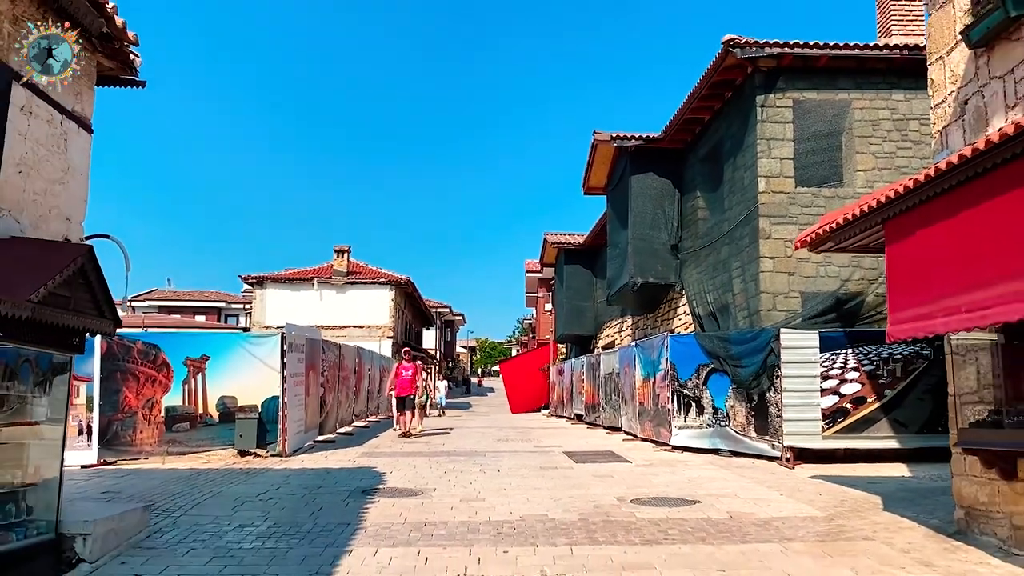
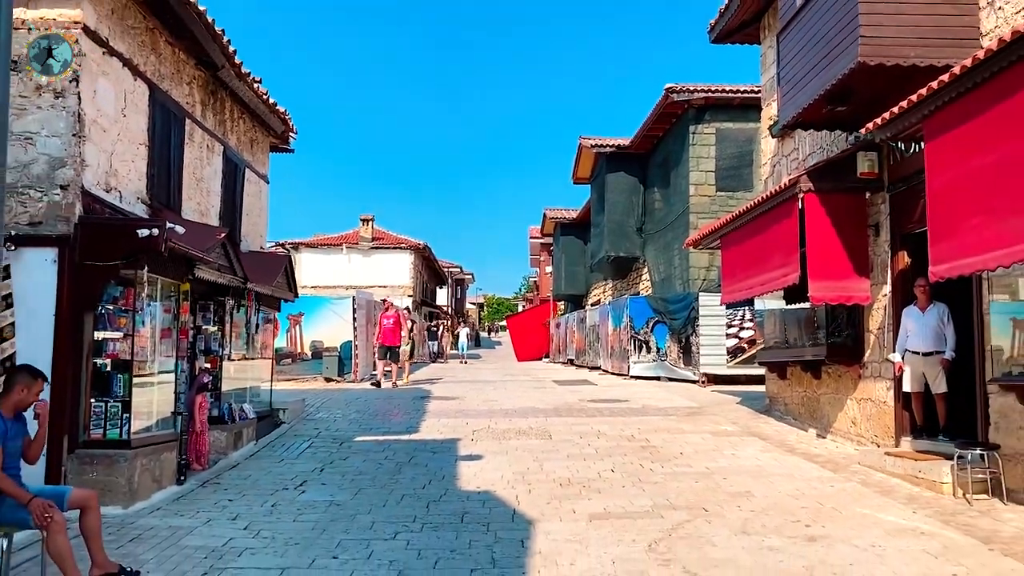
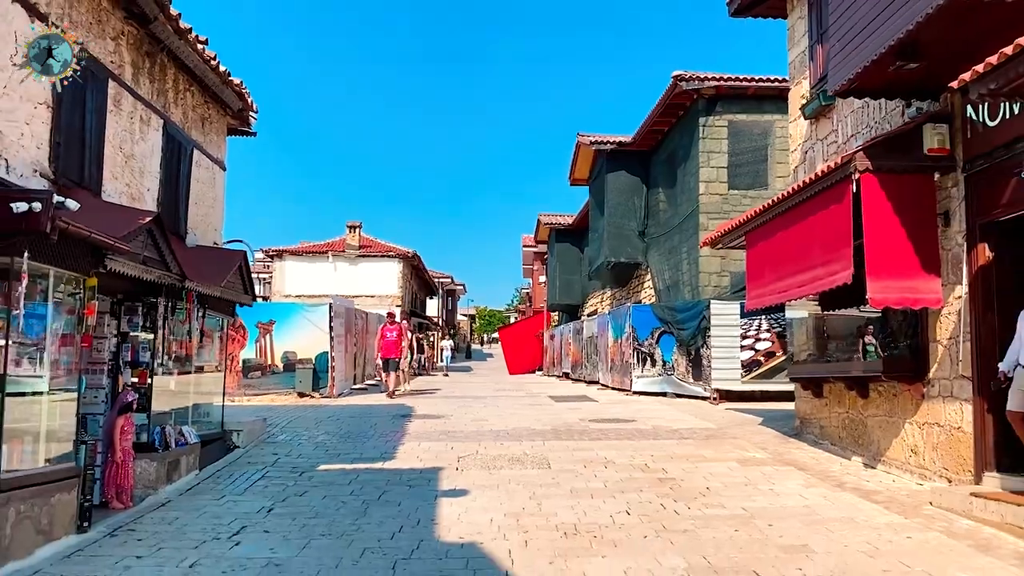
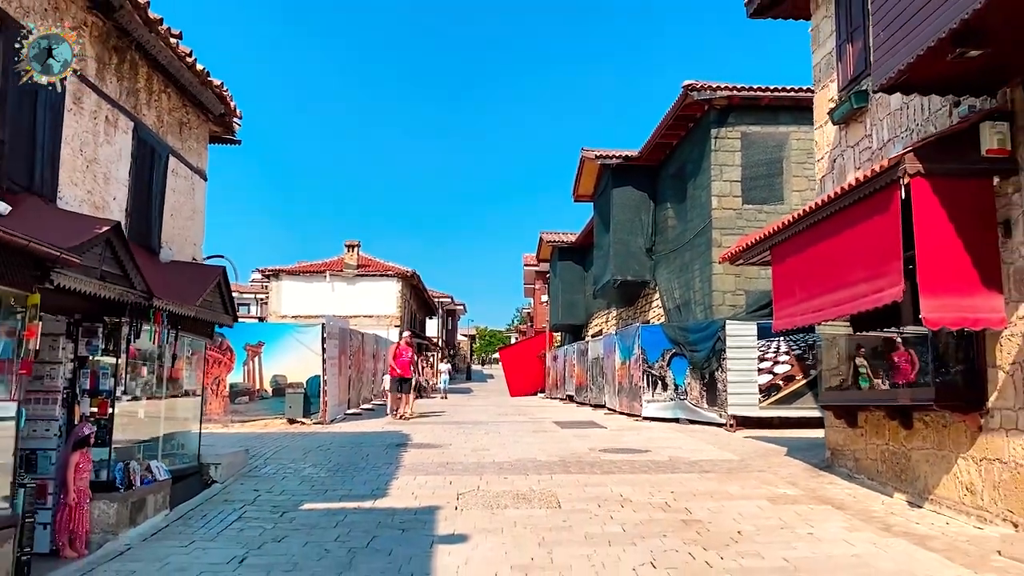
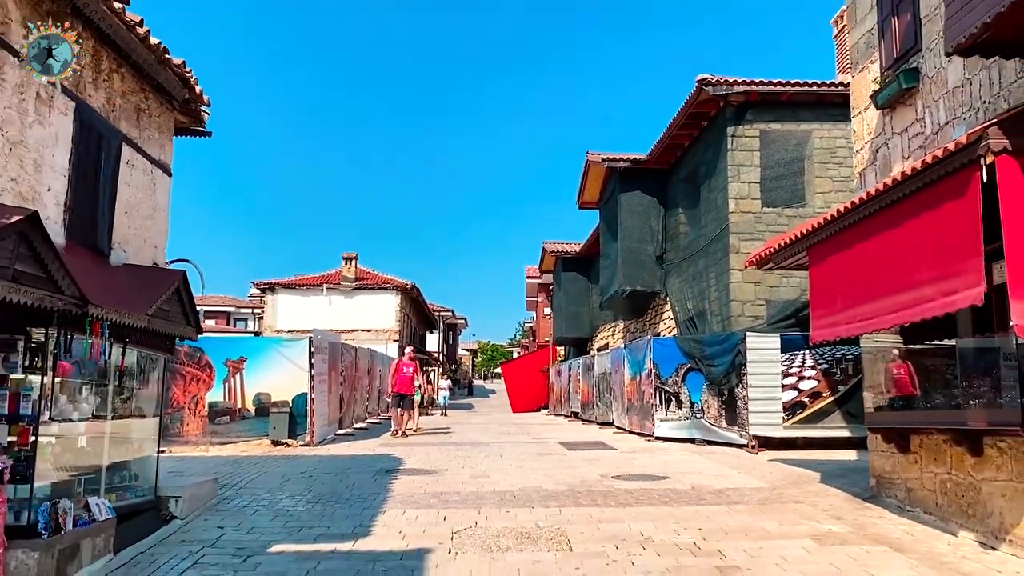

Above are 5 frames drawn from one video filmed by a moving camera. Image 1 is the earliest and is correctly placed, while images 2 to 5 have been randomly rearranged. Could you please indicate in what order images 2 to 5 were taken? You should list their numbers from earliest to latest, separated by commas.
5, 4, 3, 2
